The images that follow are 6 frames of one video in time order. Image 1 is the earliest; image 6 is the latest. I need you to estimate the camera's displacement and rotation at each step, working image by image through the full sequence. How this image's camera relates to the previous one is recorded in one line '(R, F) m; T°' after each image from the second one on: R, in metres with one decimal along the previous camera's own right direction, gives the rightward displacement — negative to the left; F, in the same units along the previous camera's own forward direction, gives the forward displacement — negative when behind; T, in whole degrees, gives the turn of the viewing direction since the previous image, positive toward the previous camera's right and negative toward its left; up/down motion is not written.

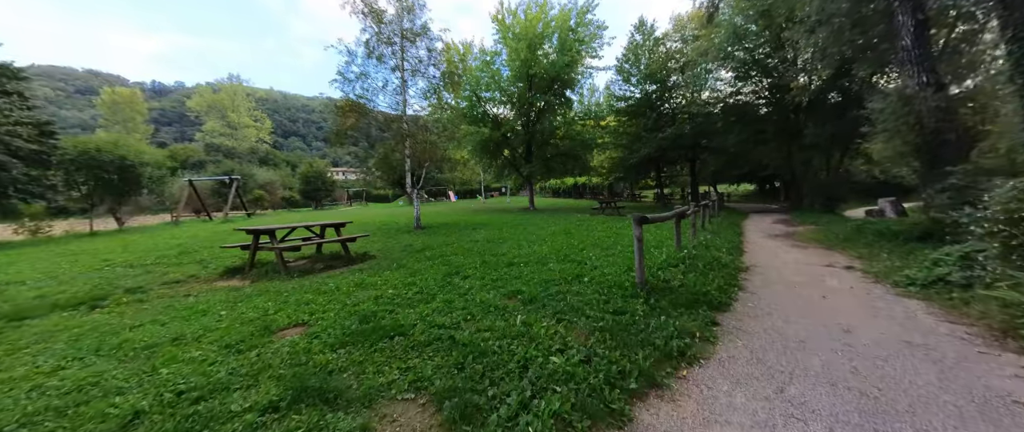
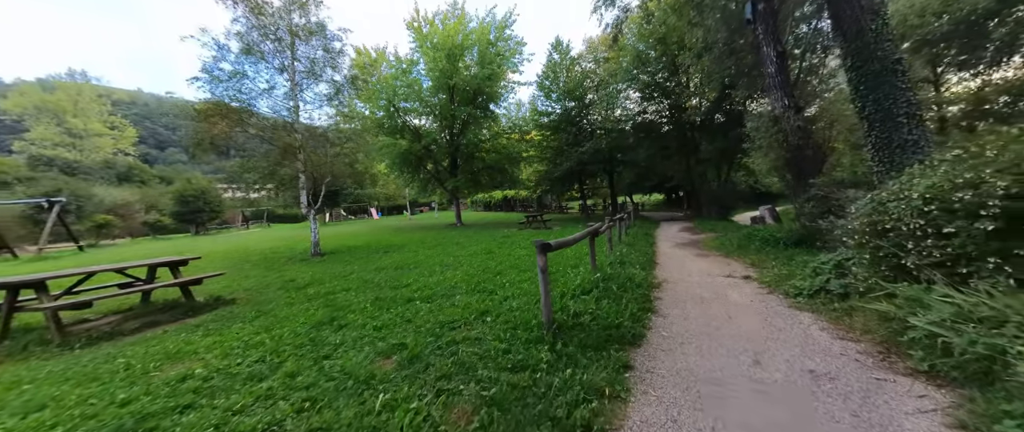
(+0.5, +0.7) m; +12°
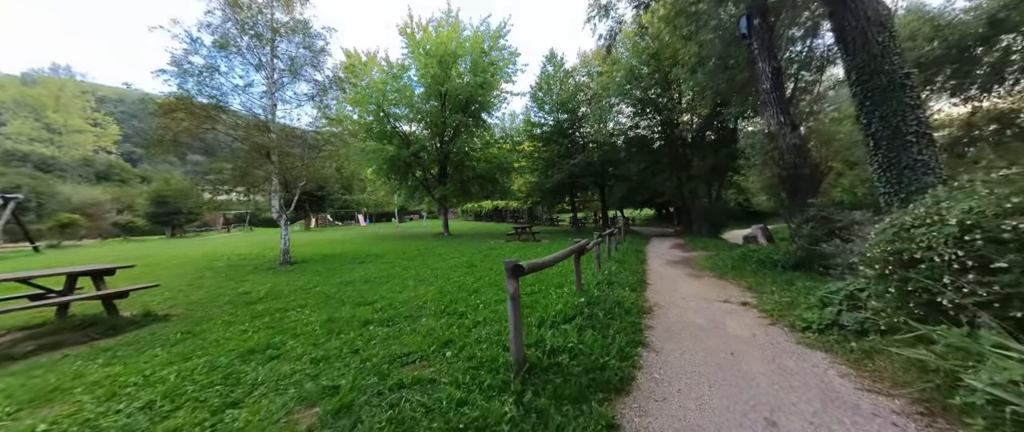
(+0.2, +0.5) m; +1°
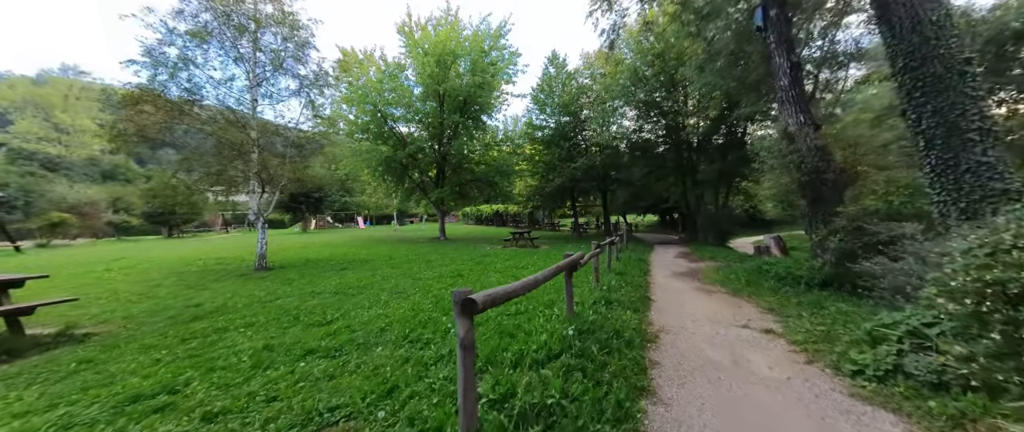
(+0.3, +0.8) m; -1°
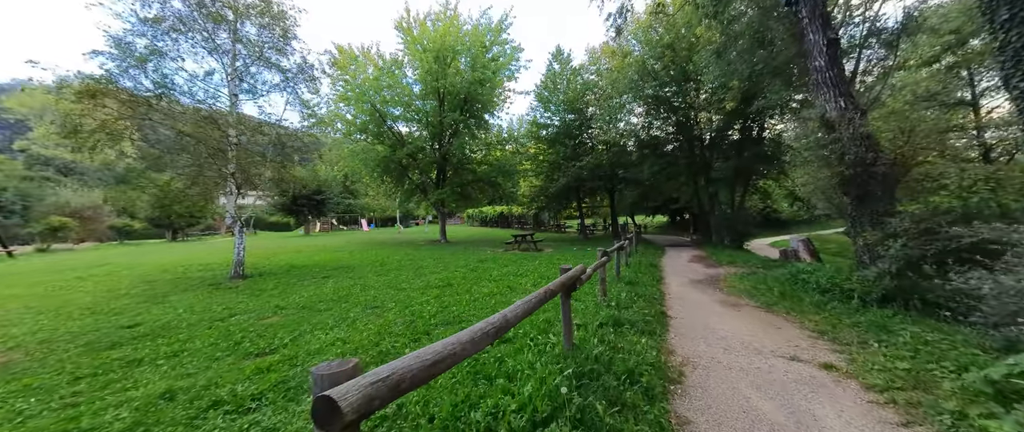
(+0.3, +0.9) m; -1°
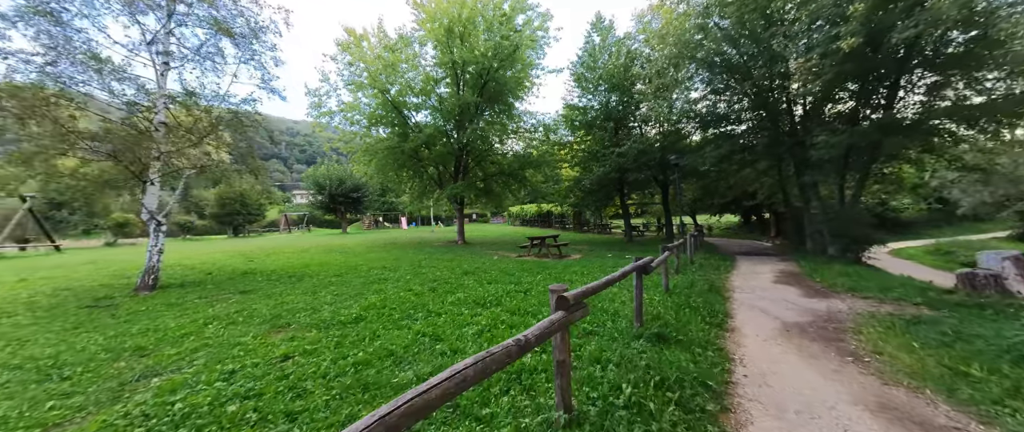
(+1.5, +3.2) m; -9°
